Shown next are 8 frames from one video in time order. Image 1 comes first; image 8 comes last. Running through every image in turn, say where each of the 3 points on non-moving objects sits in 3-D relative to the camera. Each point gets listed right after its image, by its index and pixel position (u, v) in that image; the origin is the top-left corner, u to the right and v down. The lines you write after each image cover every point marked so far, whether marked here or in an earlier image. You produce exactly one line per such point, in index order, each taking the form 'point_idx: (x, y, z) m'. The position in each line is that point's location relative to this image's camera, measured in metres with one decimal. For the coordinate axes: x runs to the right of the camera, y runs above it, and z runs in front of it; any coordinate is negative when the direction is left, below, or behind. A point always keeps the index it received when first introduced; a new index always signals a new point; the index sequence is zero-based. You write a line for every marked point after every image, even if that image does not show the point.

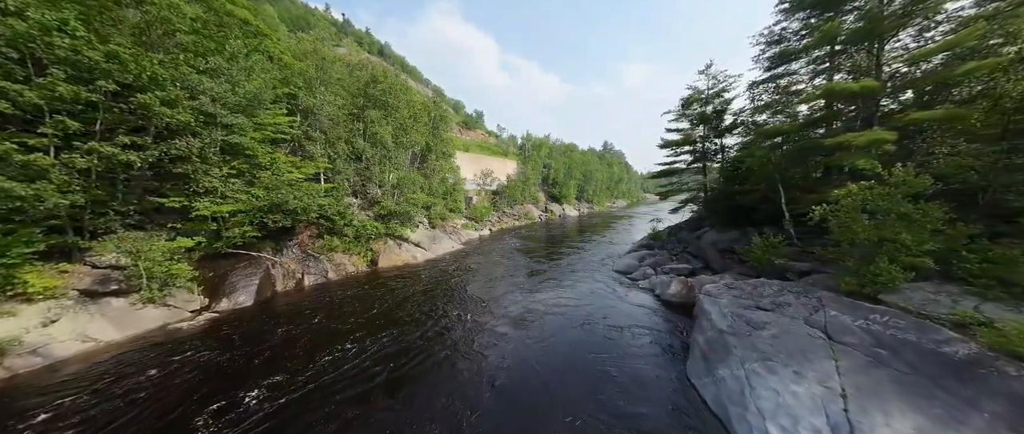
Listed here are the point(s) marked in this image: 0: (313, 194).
0: (-10.8, +1.2, +16.4) m
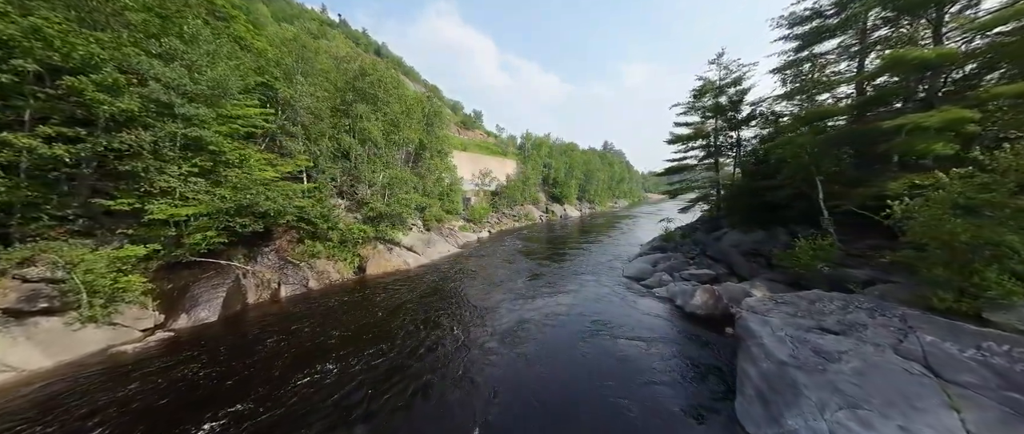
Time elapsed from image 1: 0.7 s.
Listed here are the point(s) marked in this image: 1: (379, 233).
0: (-10.8, +1.1, +14.8) m
1: (-8.1, -1.0, +18.9) m
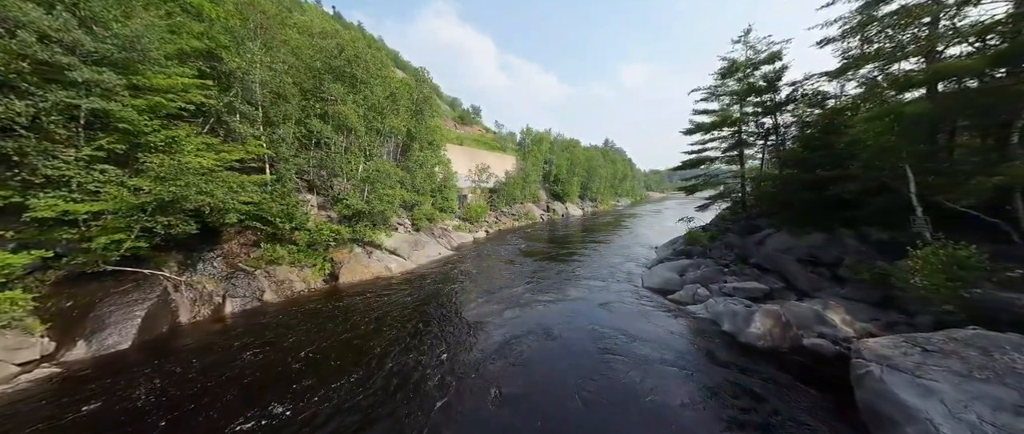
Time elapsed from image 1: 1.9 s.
0: (-10.9, +1.2, +12.0) m
1: (-8.1, -0.9, +16.1) m
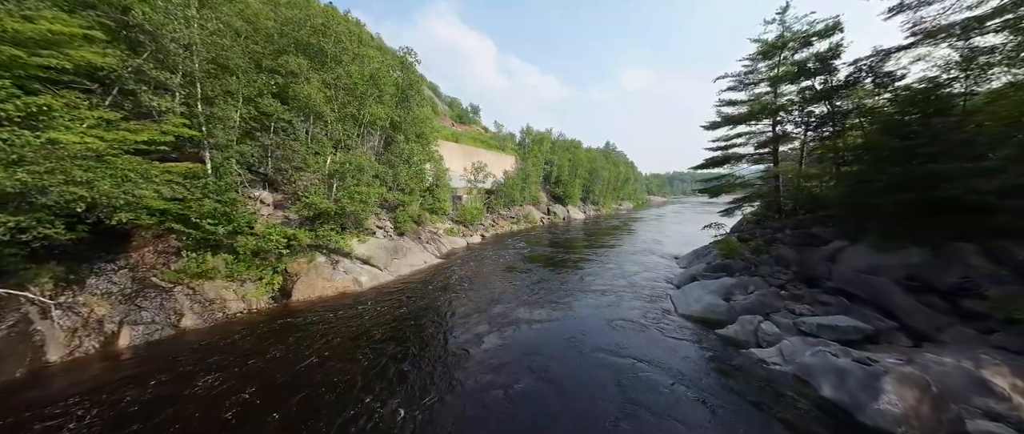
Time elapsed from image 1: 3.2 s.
0: (-11.0, +1.2, +9.0) m
1: (-8.3, -1.0, +13.1) m
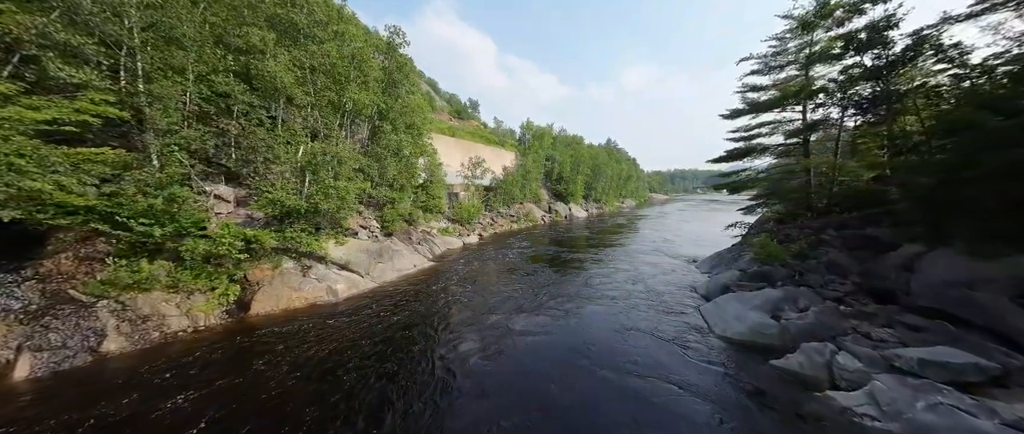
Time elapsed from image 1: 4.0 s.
0: (-11.0, +1.2, +7.2) m
1: (-8.3, -0.9, +11.3) m
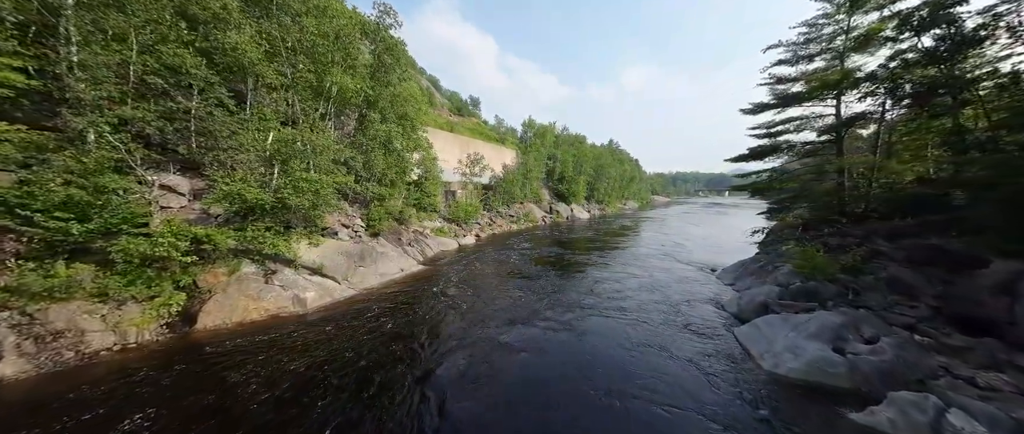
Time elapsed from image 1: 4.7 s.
0: (-11.0, +1.3, +5.6) m
1: (-8.4, -0.8, +9.7) m
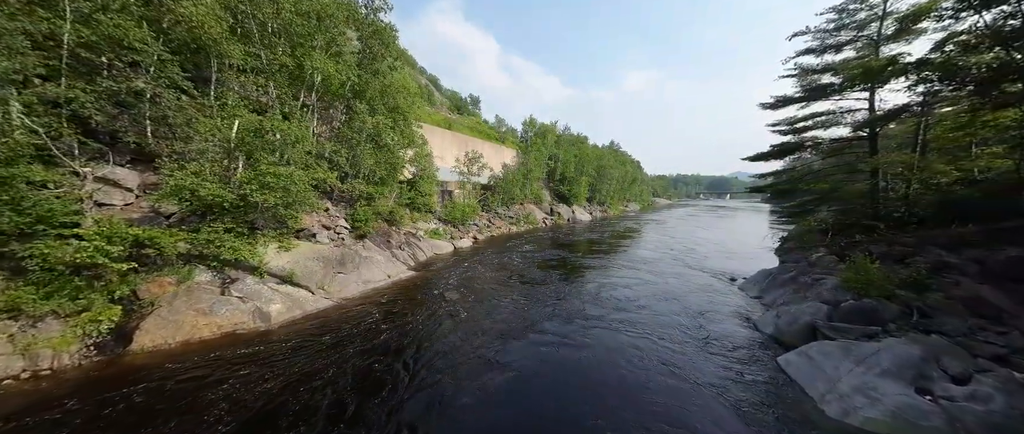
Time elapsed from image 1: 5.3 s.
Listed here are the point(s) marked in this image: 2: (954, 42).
0: (-11.1, +1.4, +4.2) m
1: (-8.4, -0.8, +8.3) m
2: (+13.2, +5.2, +9.1) m
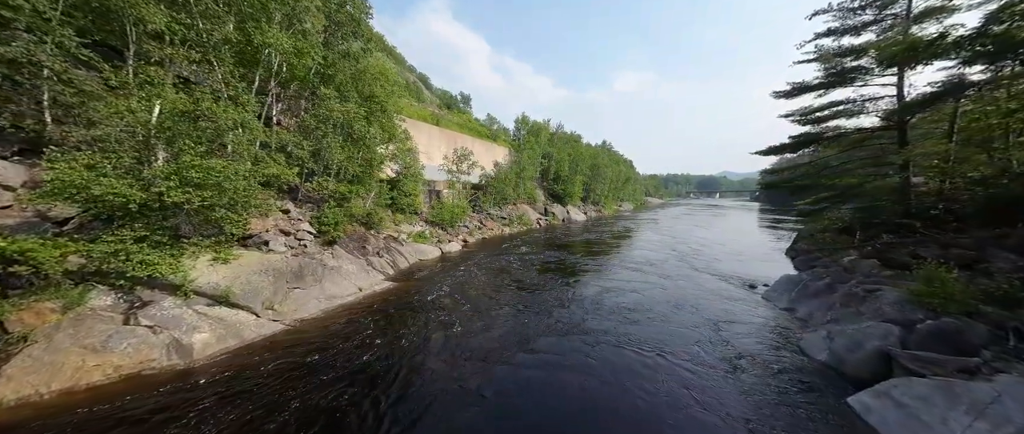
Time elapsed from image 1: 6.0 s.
0: (-11.2, +1.3, +2.3) m
1: (-8.6, -0.9, +6.5) m
2: (+12.9, +5.3, +7.8) m
